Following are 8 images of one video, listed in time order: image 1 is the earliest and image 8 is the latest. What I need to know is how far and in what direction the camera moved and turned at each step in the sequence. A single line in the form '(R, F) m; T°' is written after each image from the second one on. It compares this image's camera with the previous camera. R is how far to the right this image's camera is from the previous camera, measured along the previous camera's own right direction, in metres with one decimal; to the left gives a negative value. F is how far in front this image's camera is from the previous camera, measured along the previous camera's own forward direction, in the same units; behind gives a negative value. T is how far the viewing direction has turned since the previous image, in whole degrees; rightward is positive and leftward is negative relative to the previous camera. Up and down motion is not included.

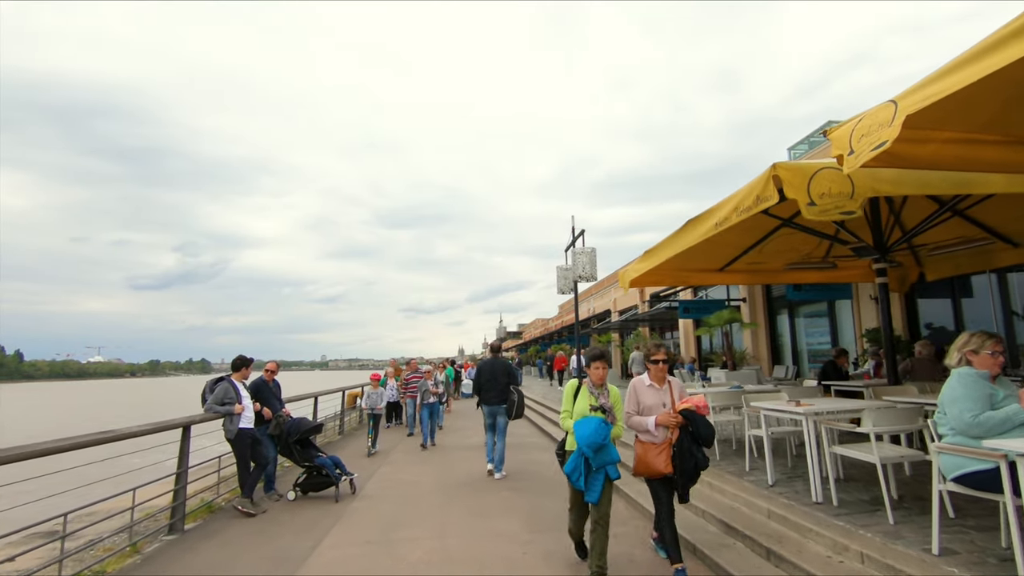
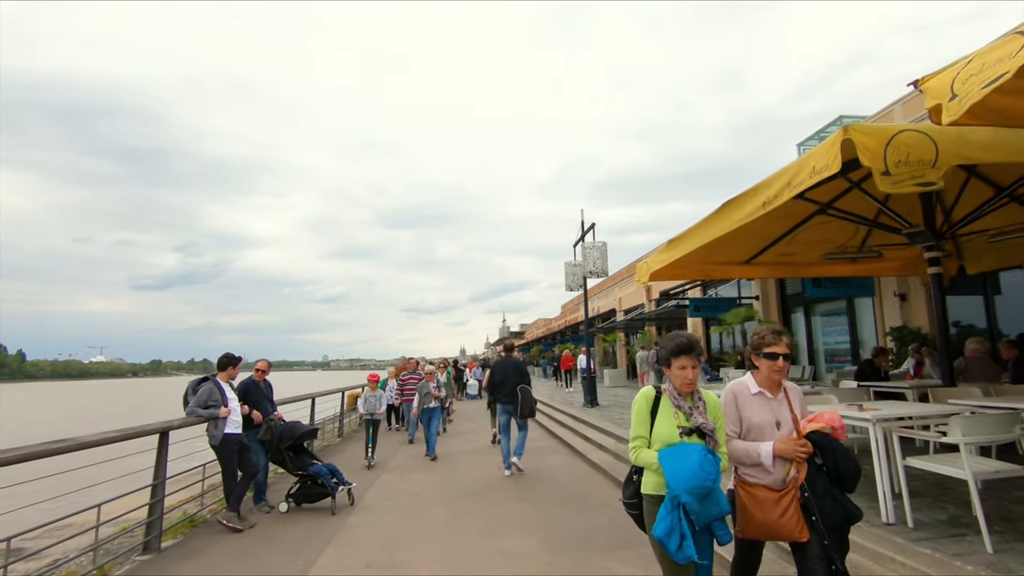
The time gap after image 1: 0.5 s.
(-0.1, +0.7) m; 0°
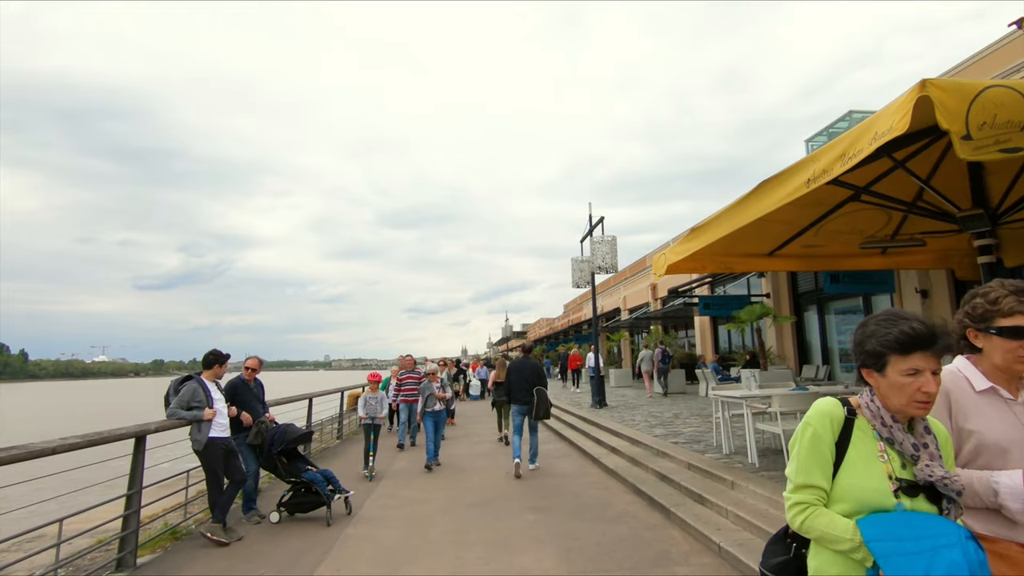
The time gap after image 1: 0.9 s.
(-0.1, +0.5) m; 0°
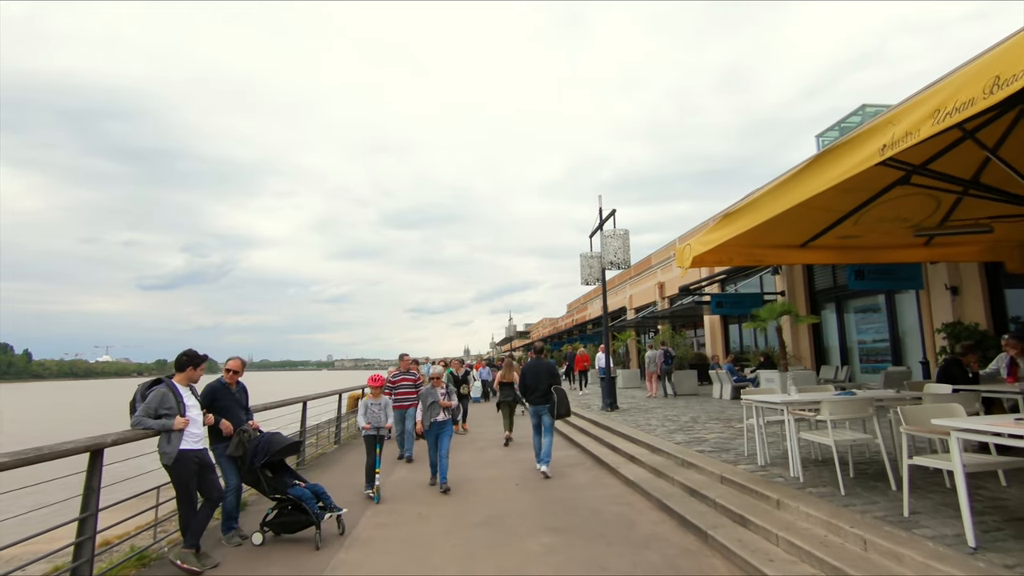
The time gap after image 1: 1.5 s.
(-0.1, +0.7) m; 0°
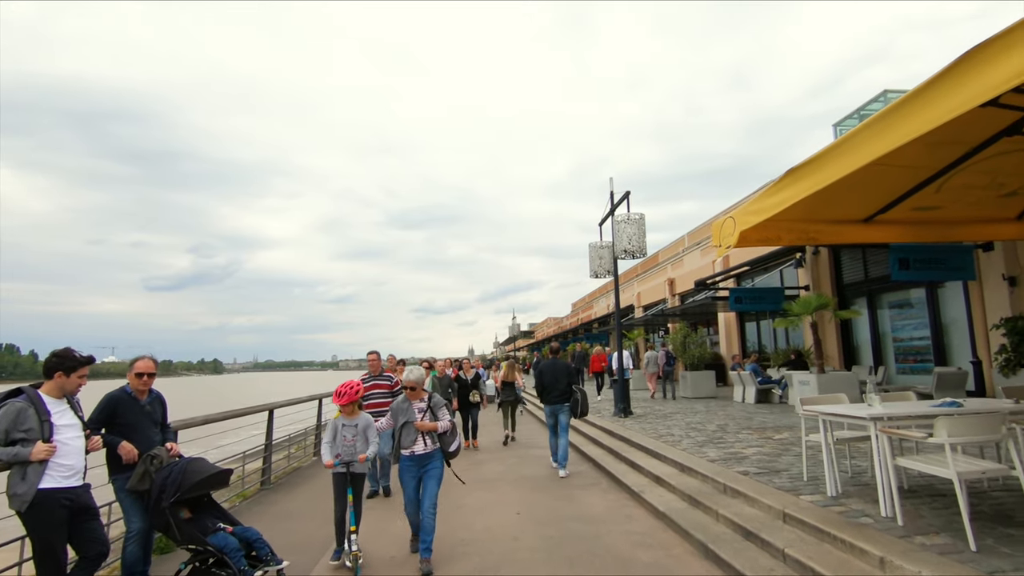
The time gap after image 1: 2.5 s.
(+0.1, +1.4) m; 0°
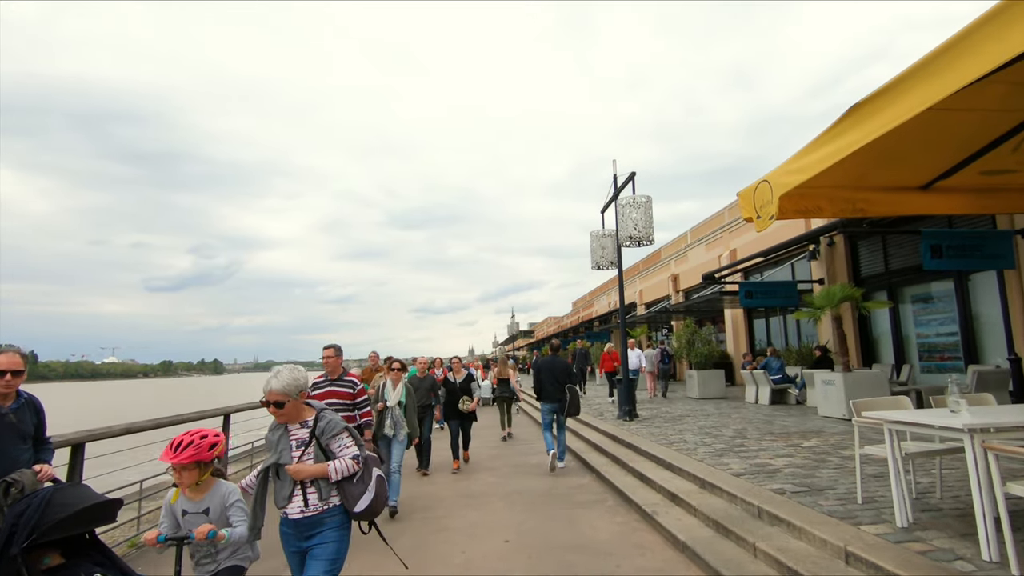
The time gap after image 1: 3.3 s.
(+0.1, +1.1) m; 0°
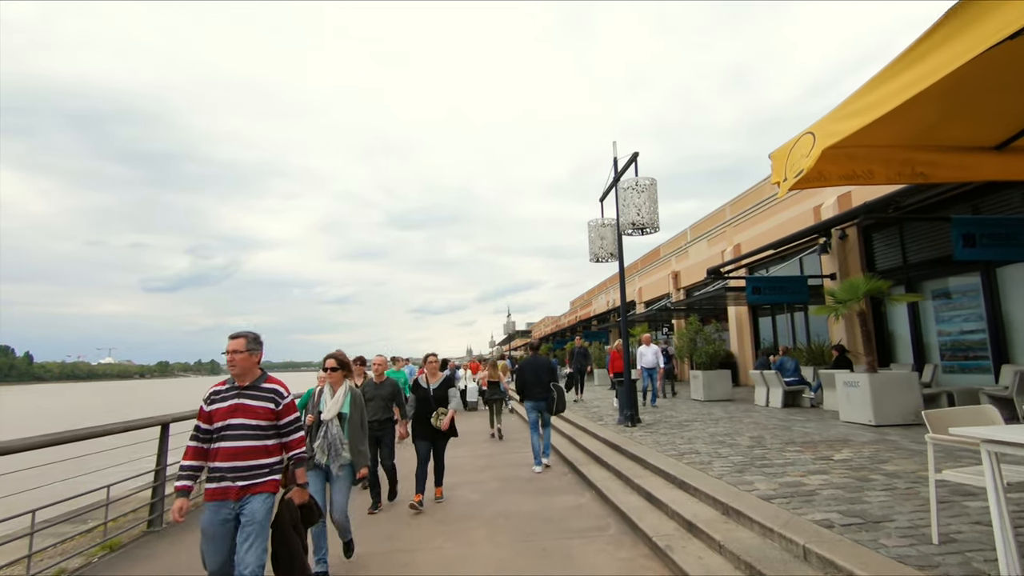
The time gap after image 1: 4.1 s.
(+0.1, +1.0) m; 0°
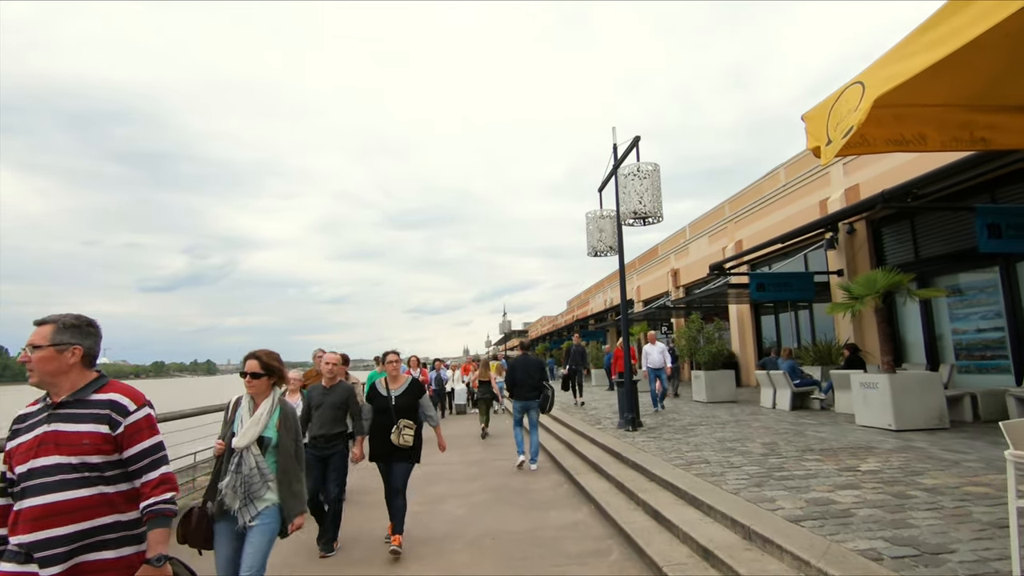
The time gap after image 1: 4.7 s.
(+0.1, +0.7) m; 0°
